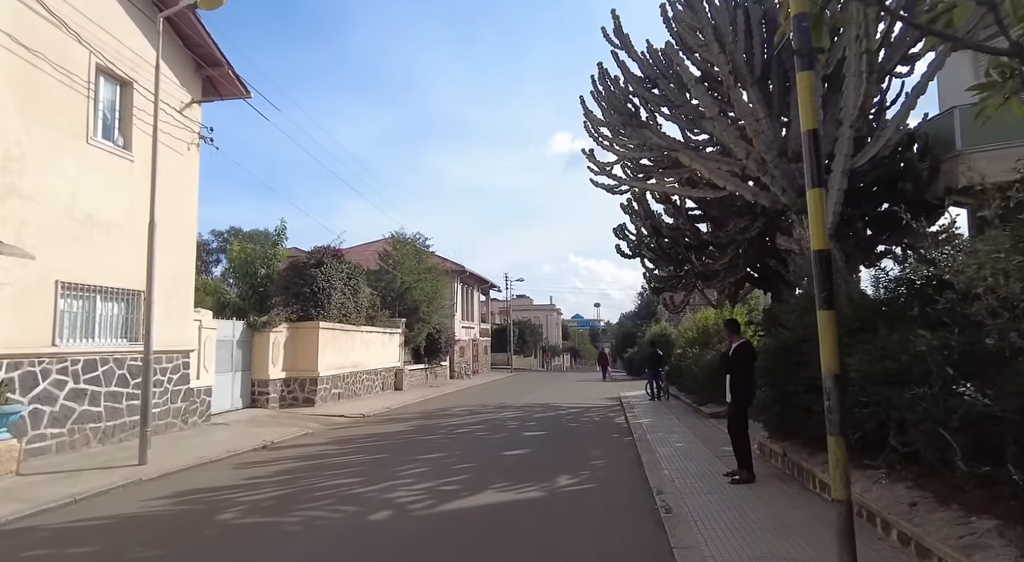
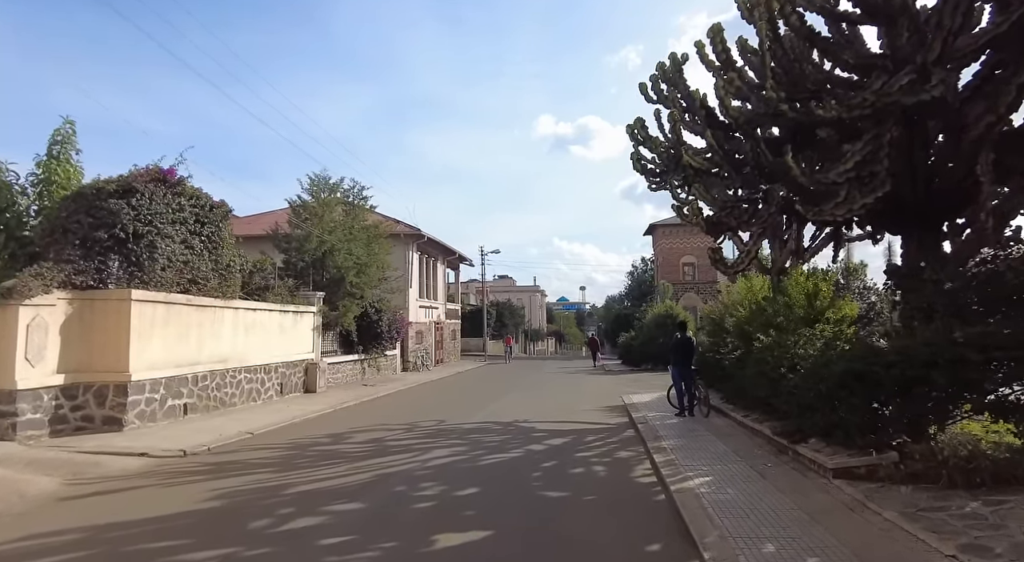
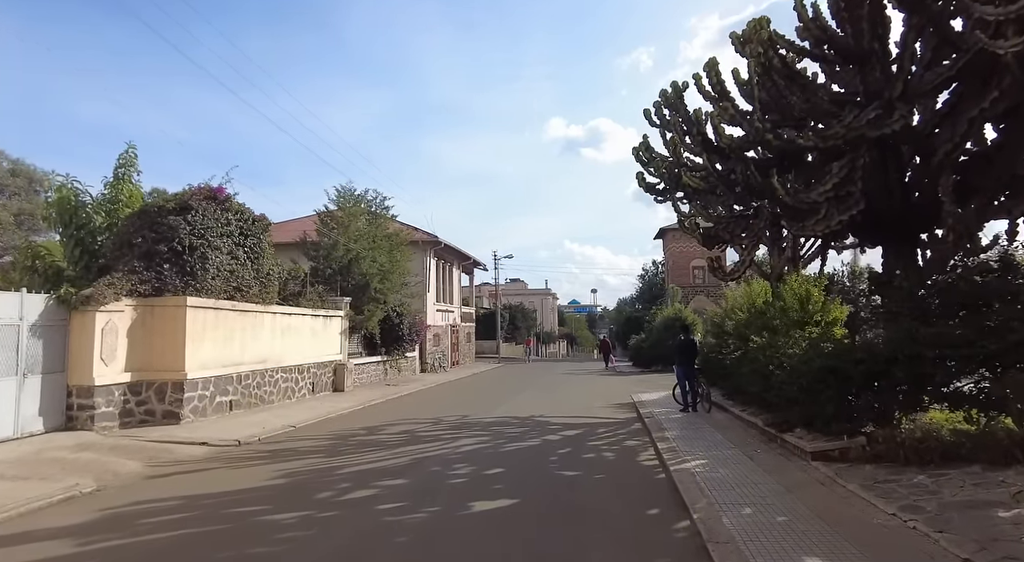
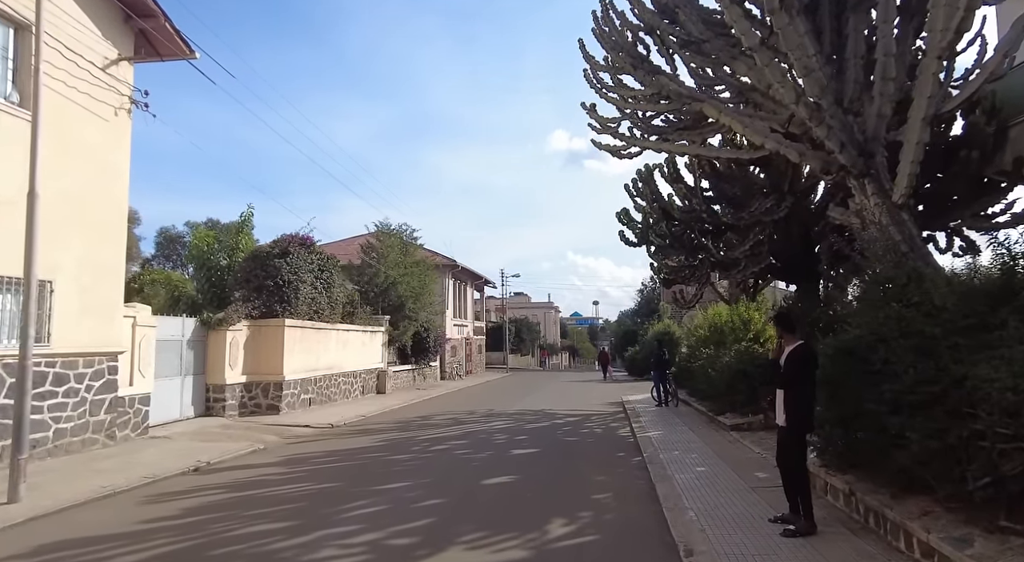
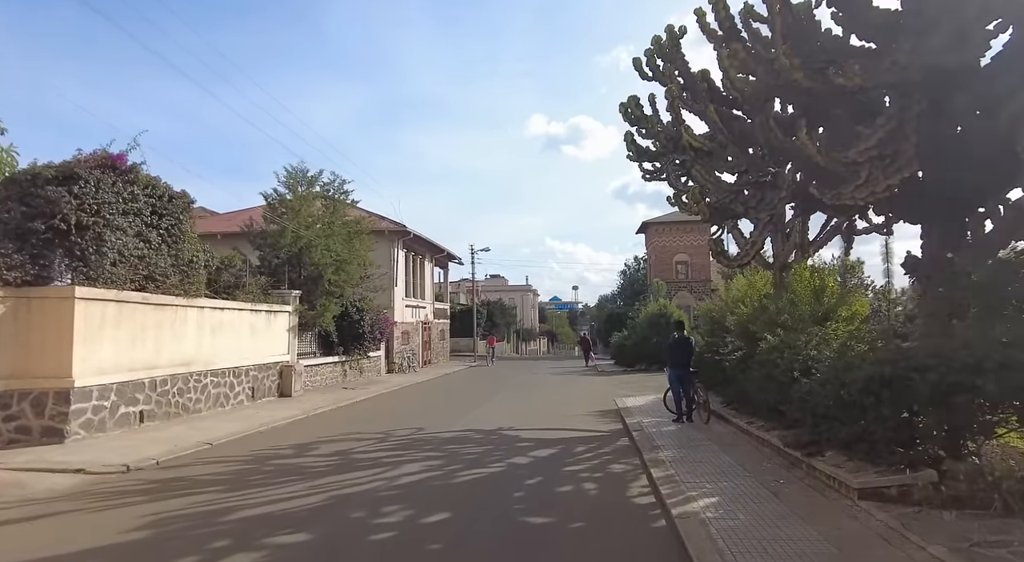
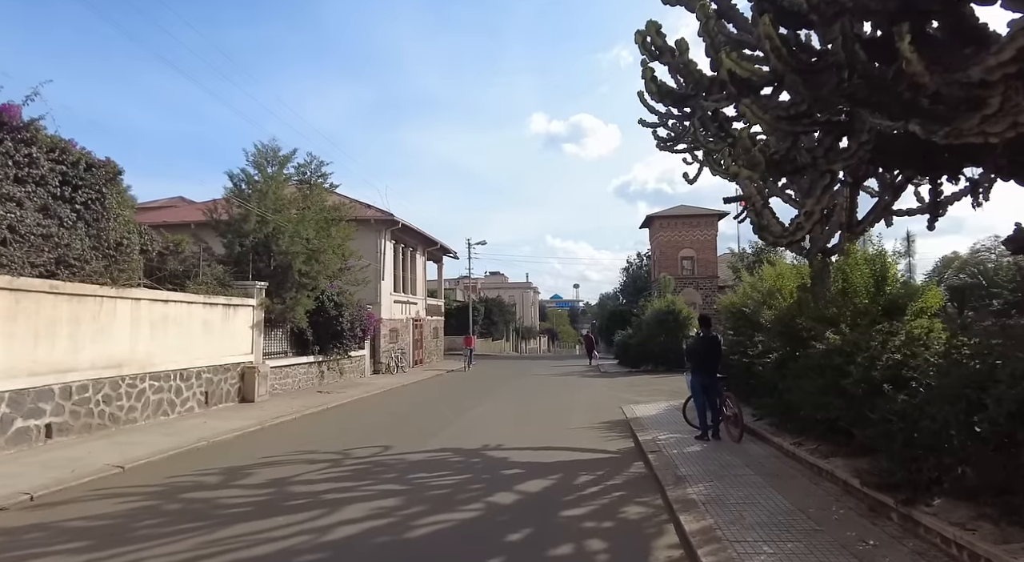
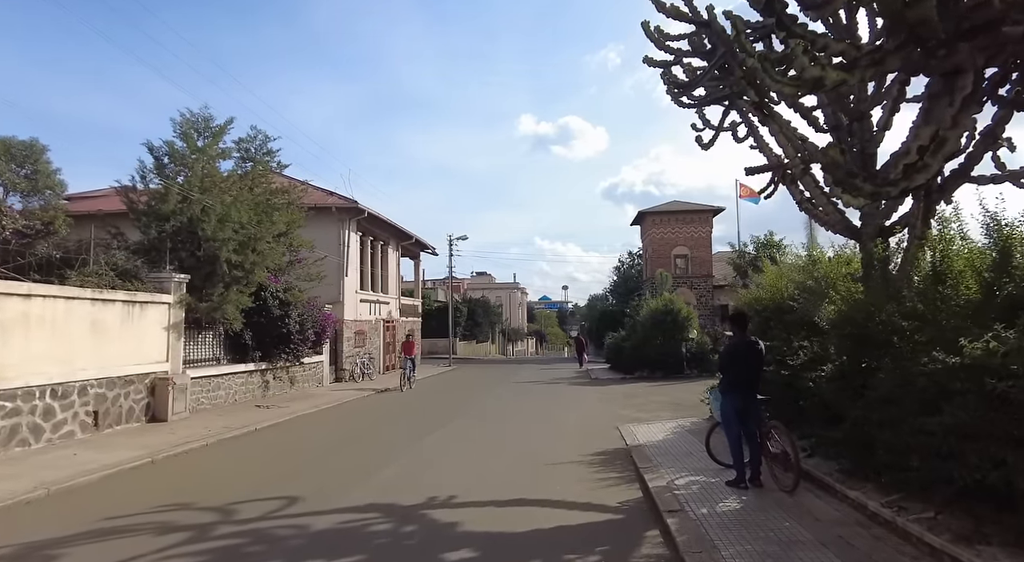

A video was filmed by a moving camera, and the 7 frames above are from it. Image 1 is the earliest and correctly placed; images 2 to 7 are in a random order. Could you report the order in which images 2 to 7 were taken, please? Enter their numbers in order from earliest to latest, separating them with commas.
4, 3, 2, 5, 6, 7
